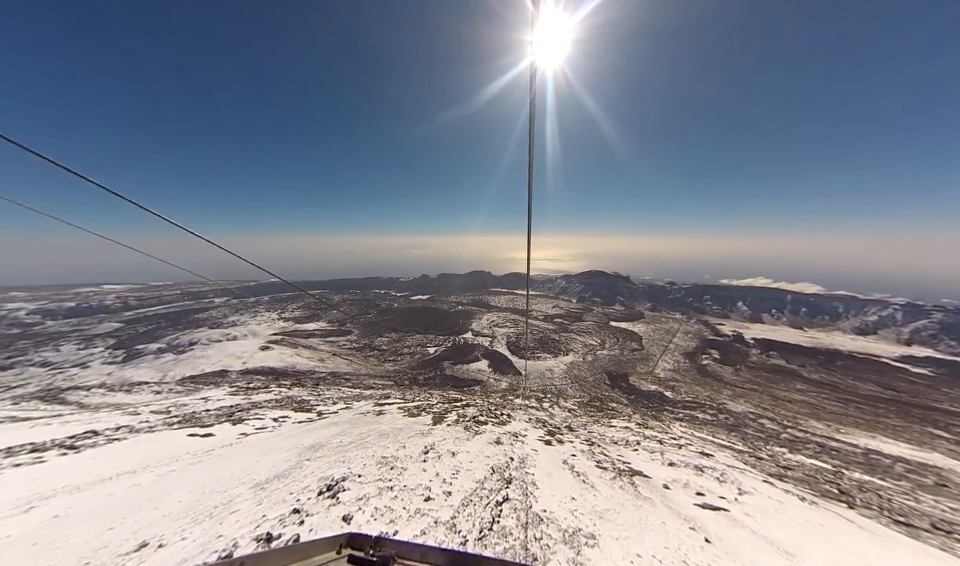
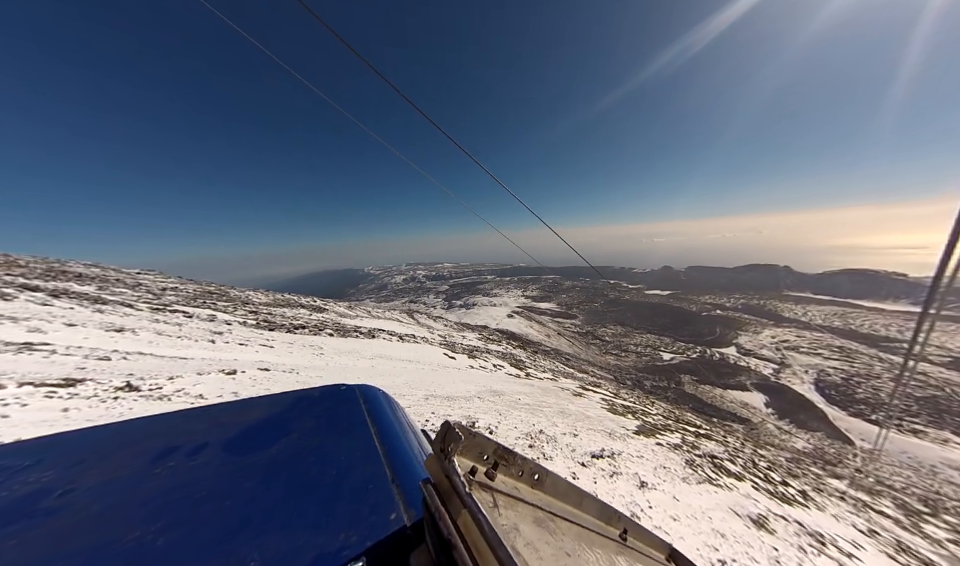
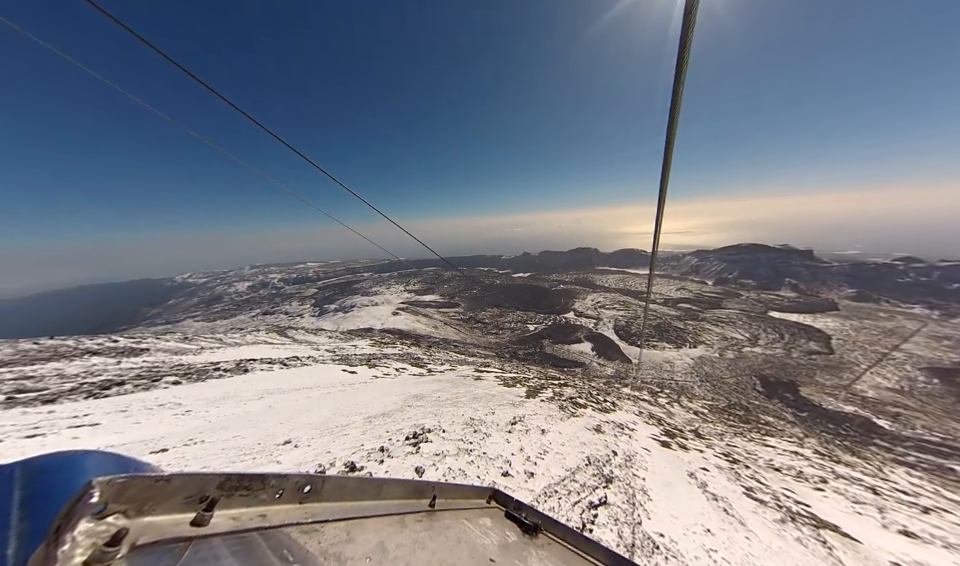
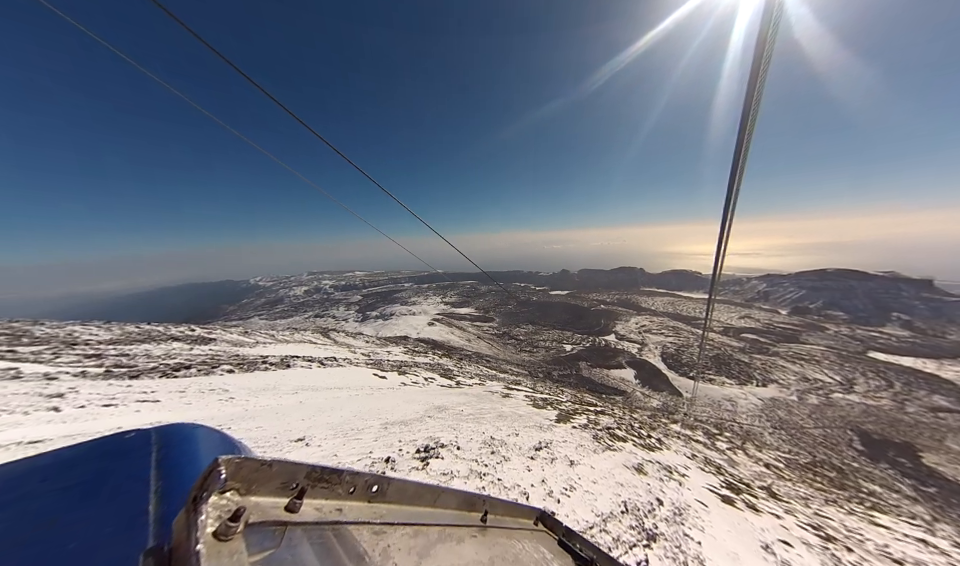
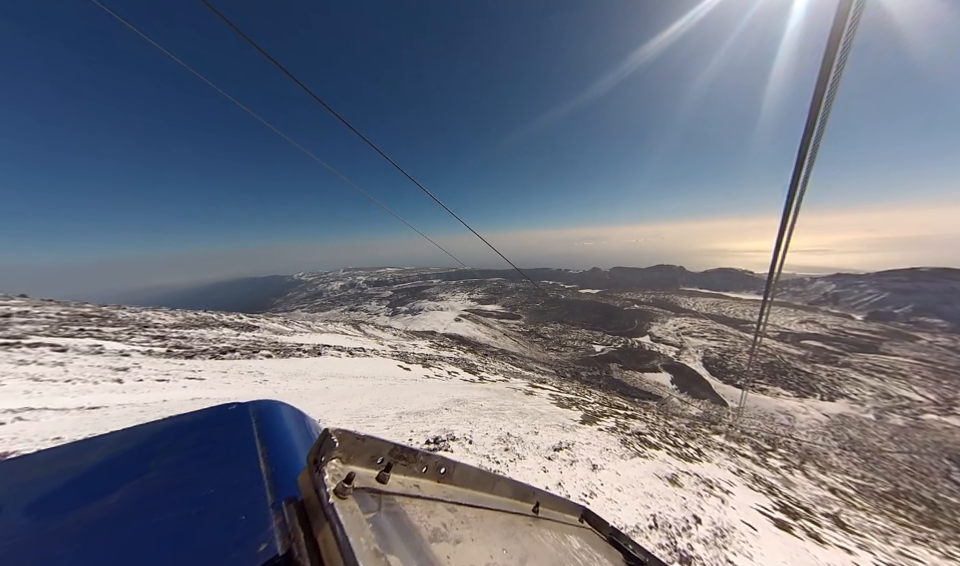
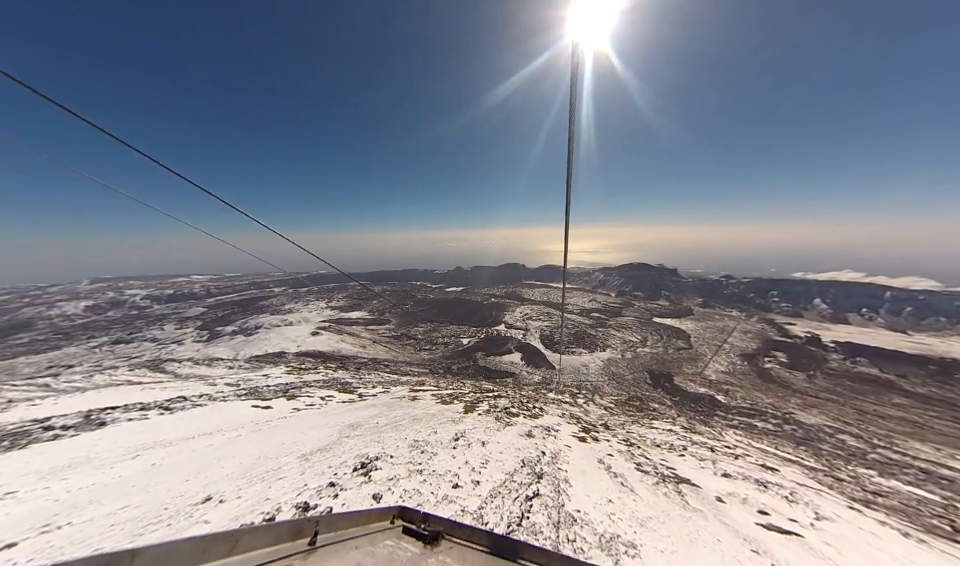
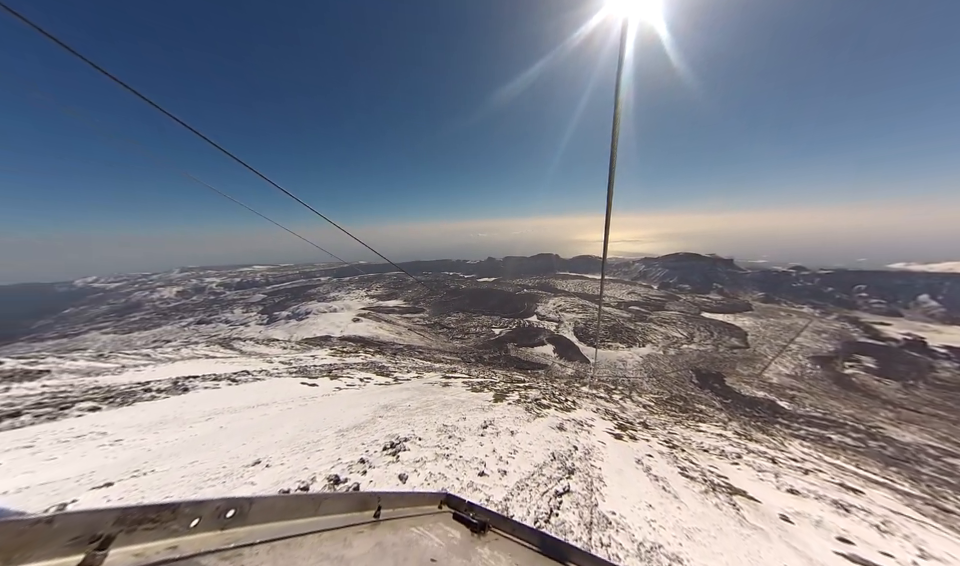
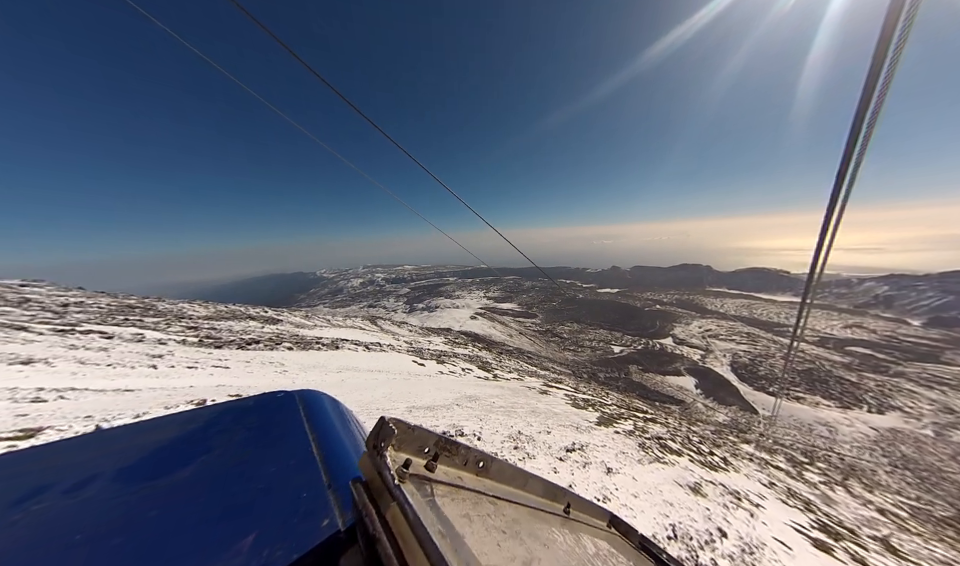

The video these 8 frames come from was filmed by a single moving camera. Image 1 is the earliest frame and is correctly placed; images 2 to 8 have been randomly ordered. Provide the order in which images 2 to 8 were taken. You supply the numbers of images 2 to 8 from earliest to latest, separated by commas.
6, 7, 3, 4, 5, 8, 2
